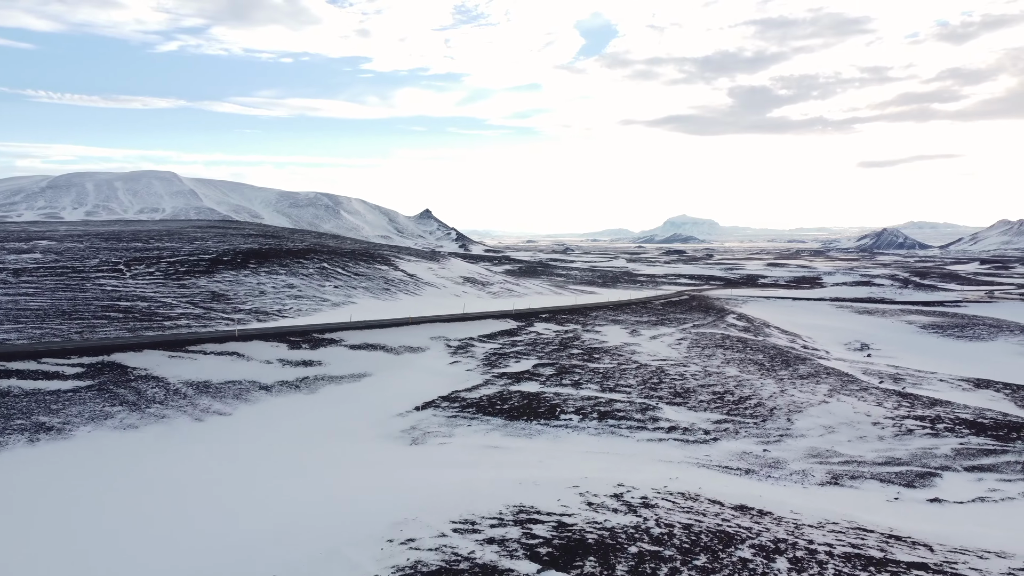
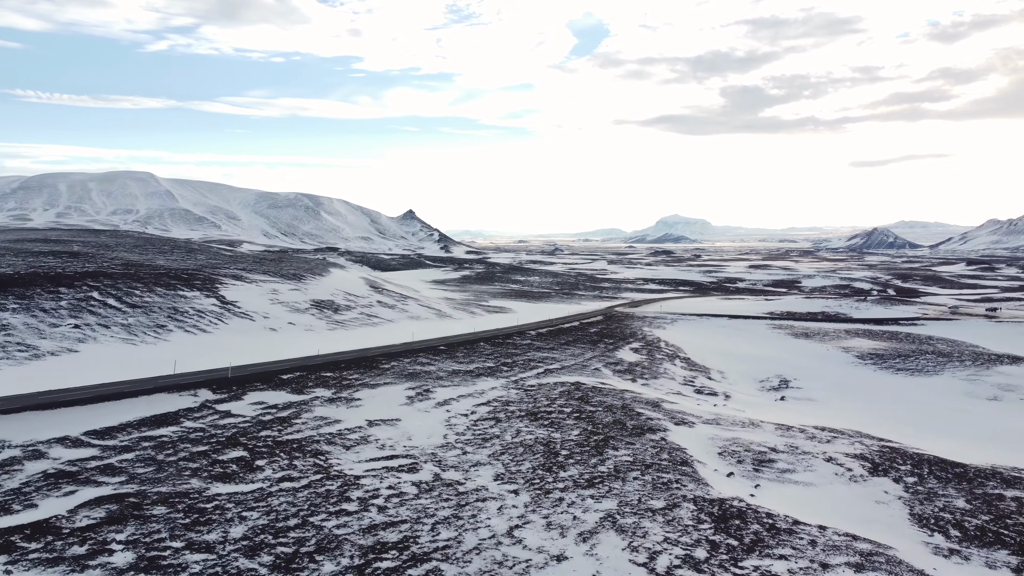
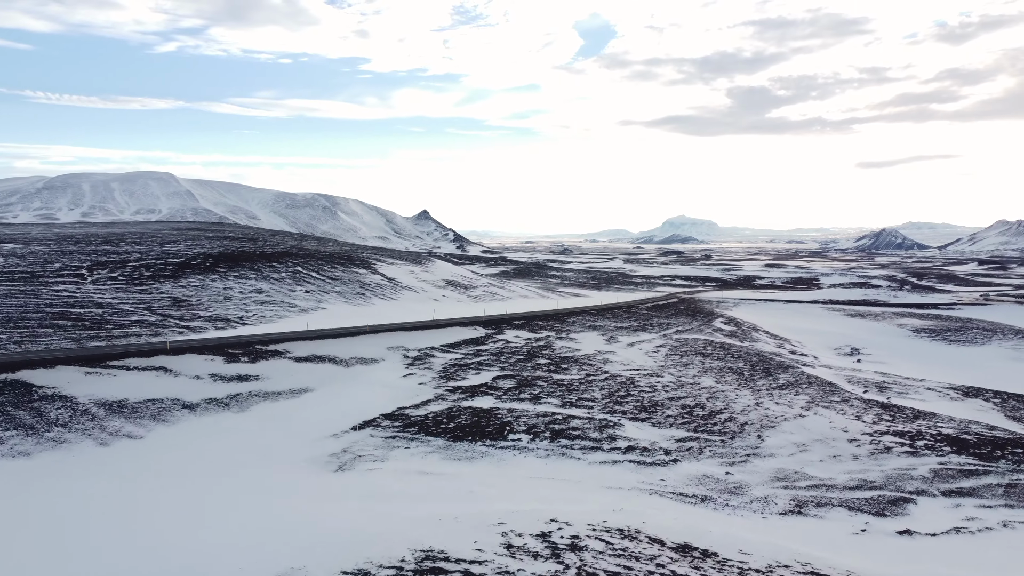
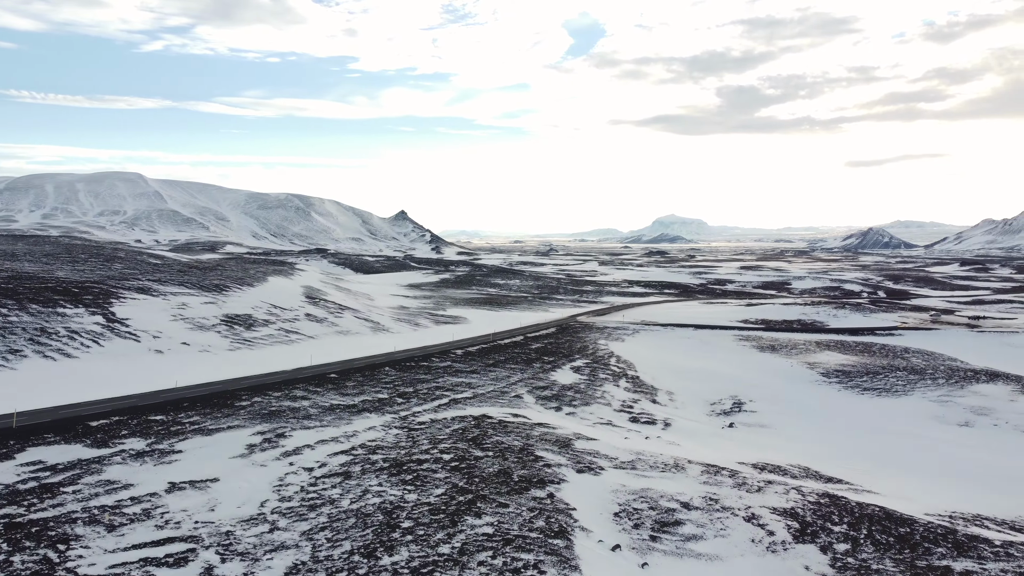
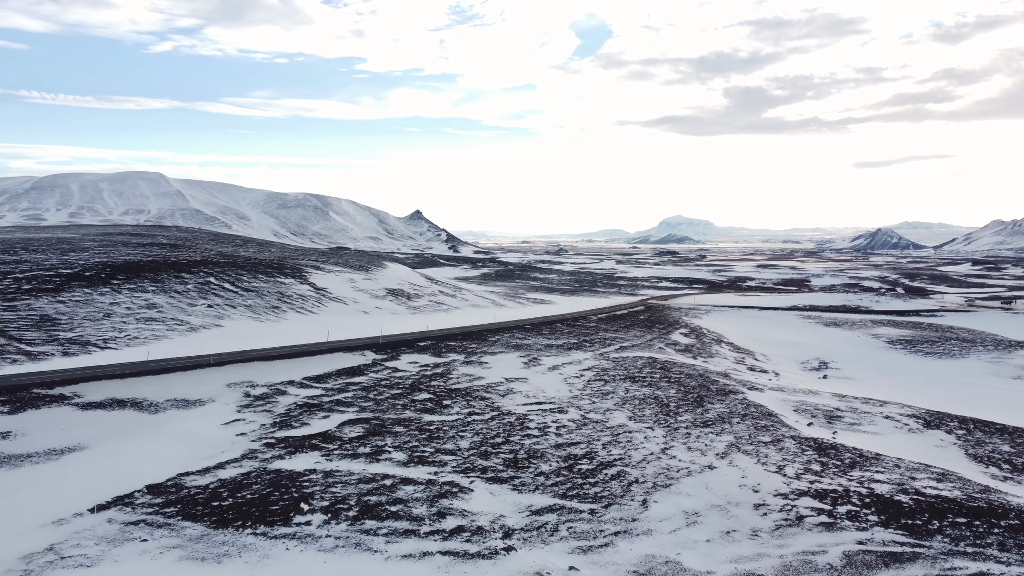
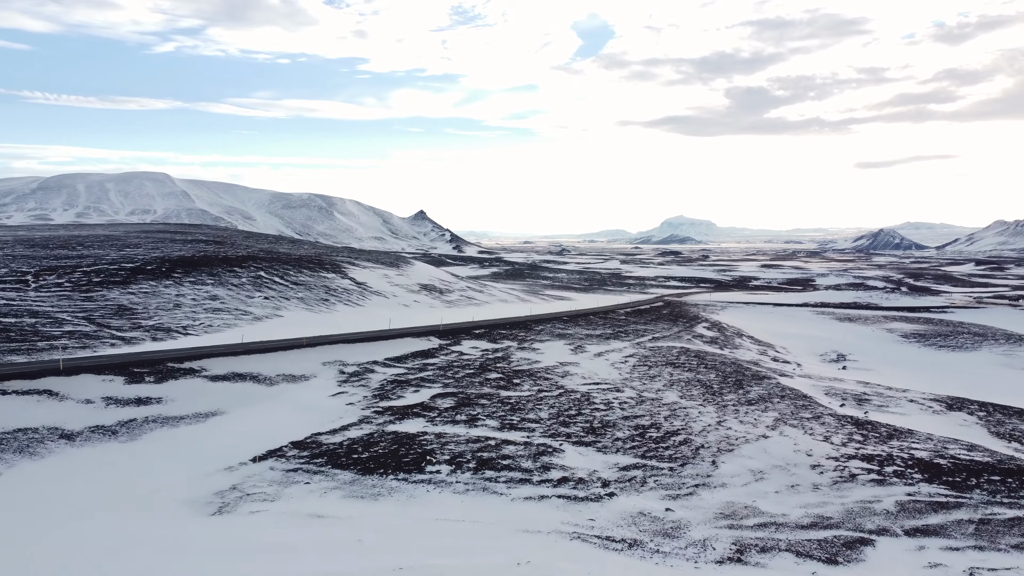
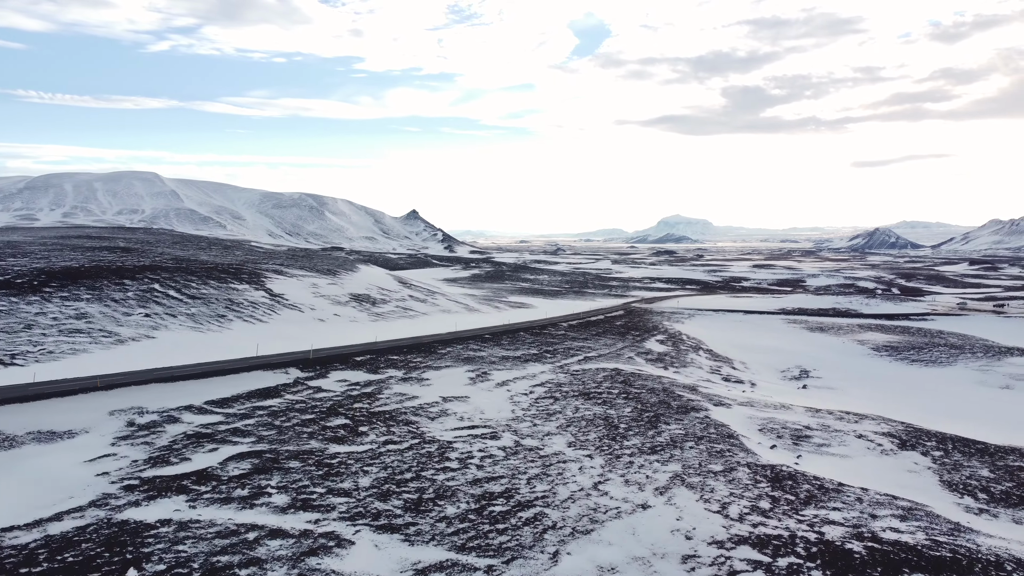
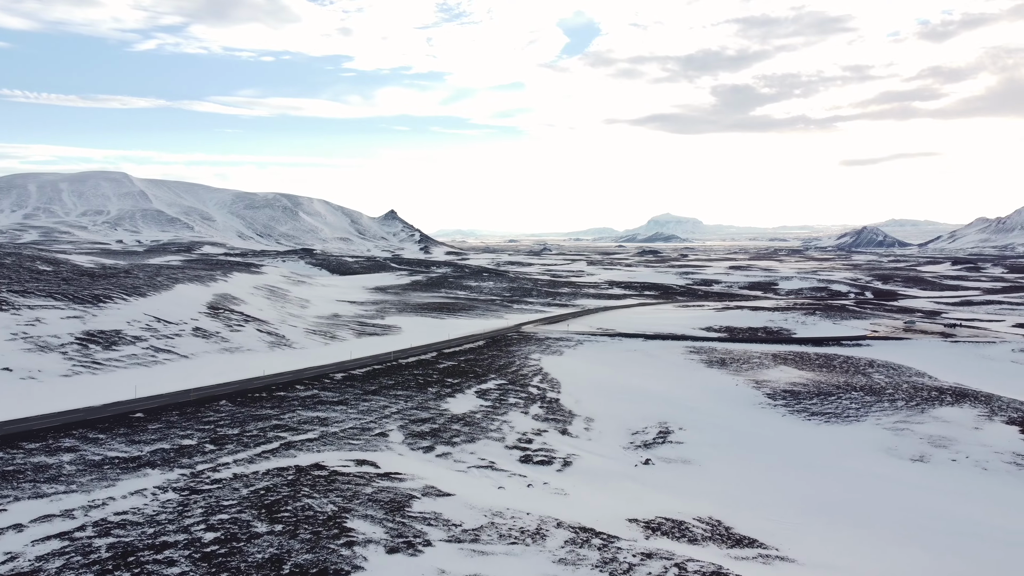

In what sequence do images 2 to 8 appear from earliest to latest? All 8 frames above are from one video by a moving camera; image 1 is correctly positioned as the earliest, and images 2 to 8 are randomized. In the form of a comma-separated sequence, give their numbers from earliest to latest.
3, 6, 5, 7, 2, 4, 8
